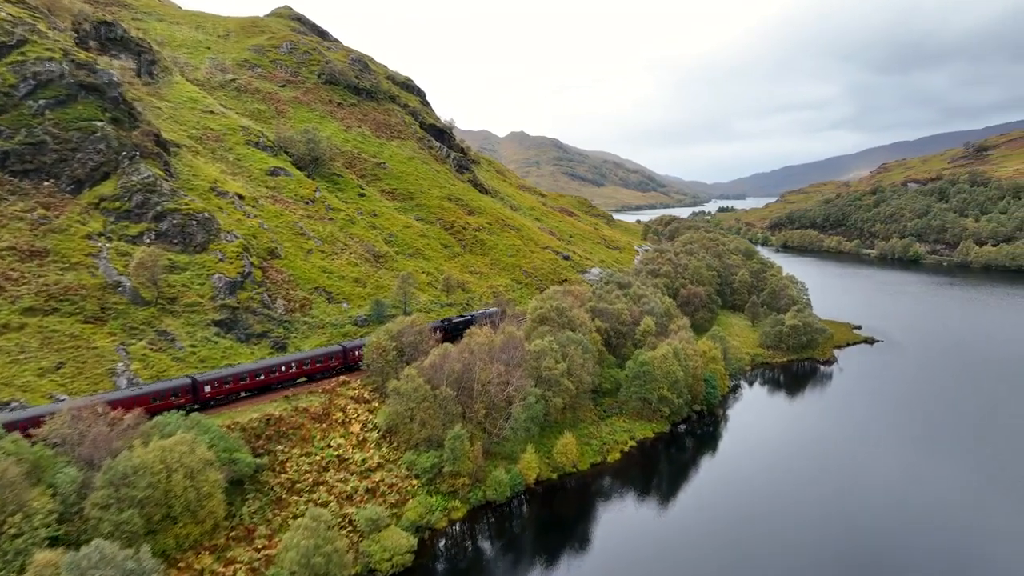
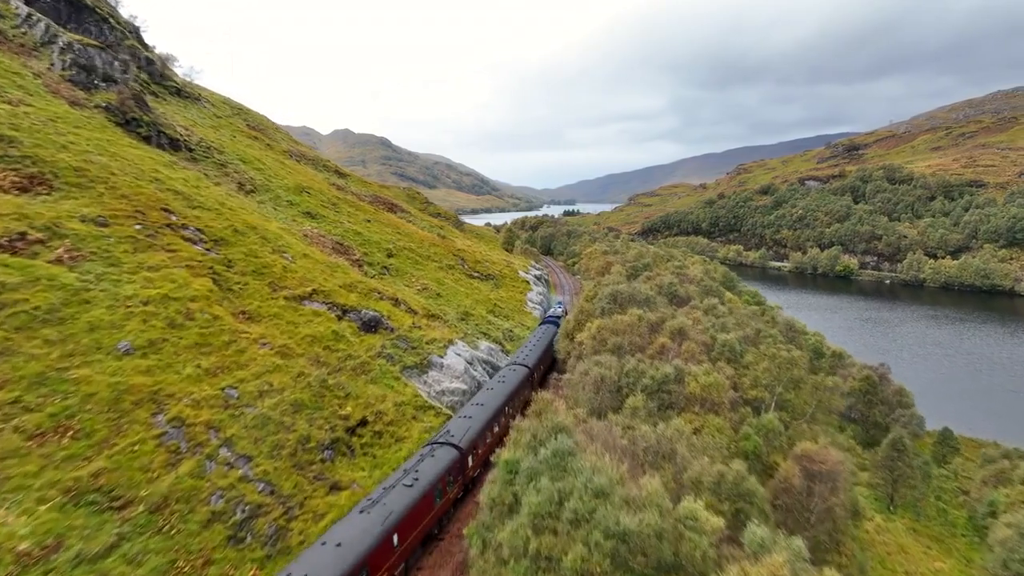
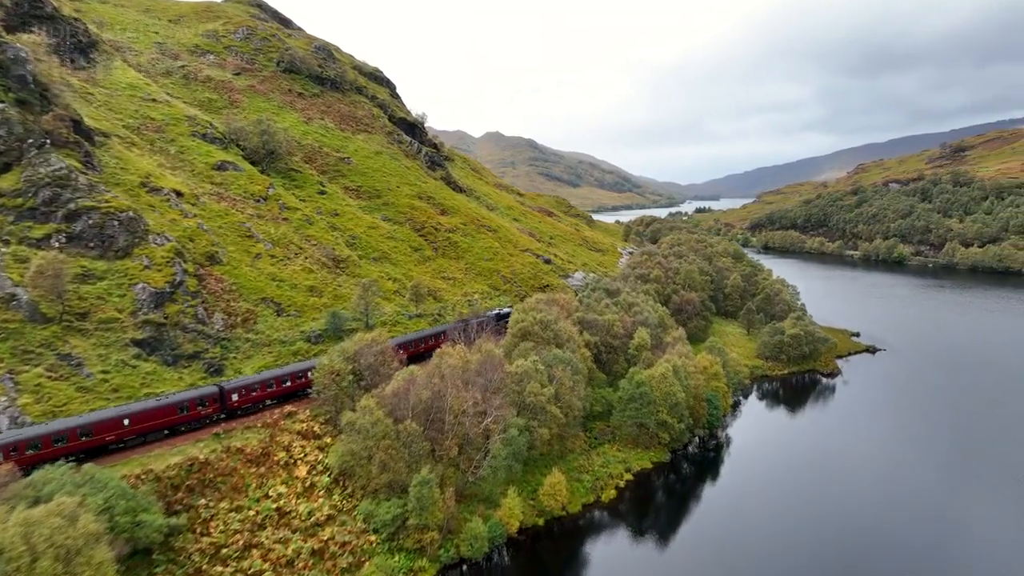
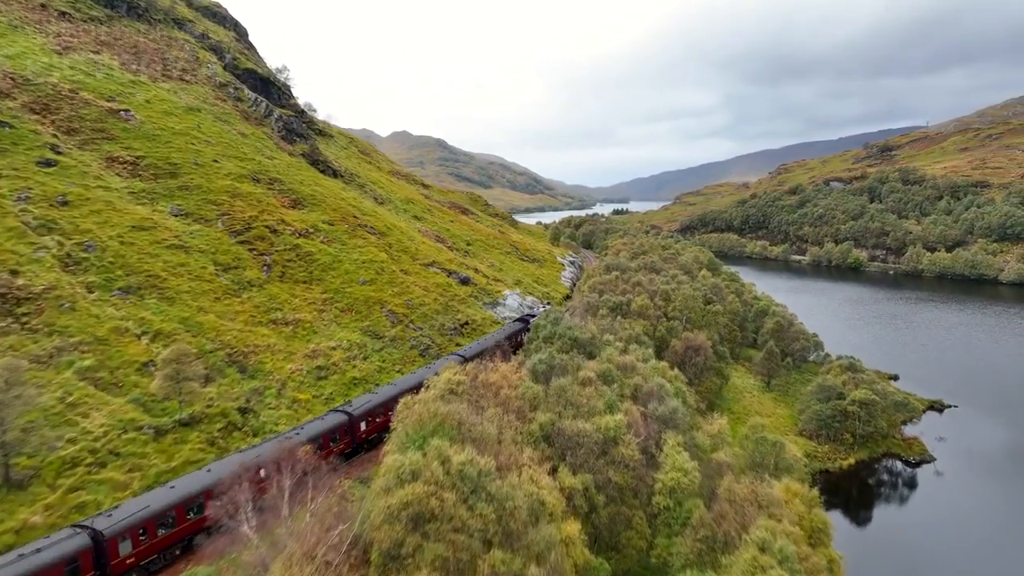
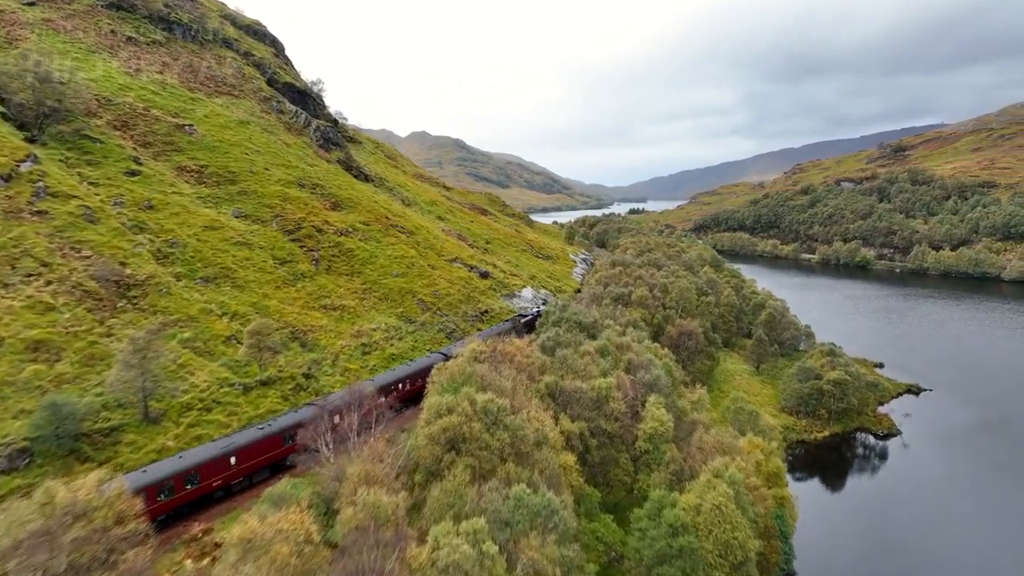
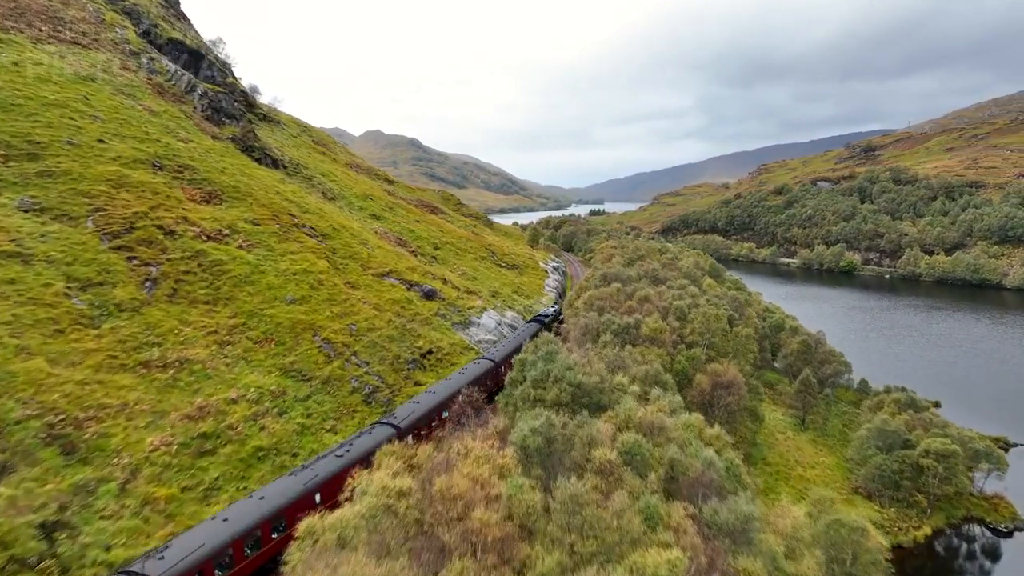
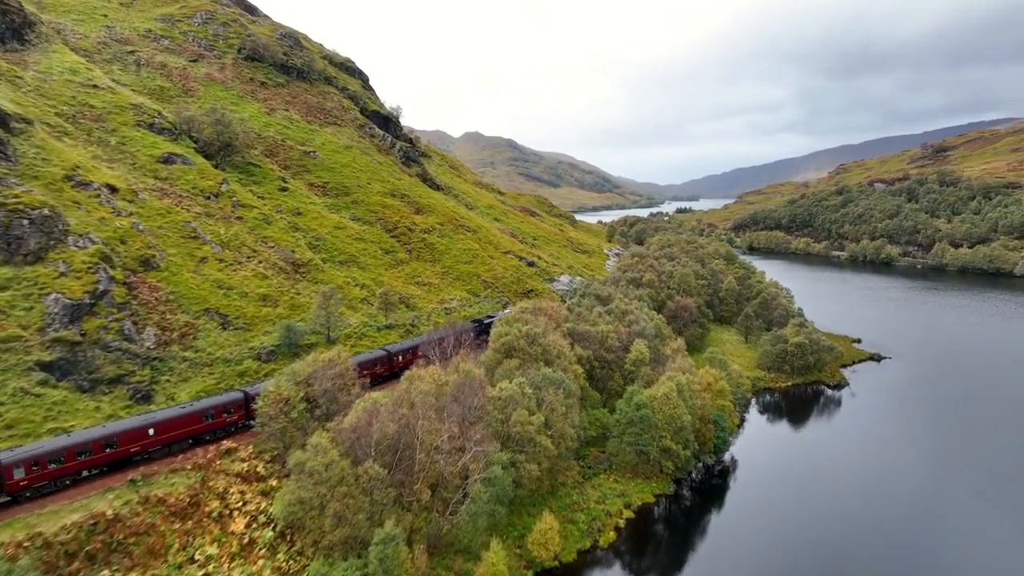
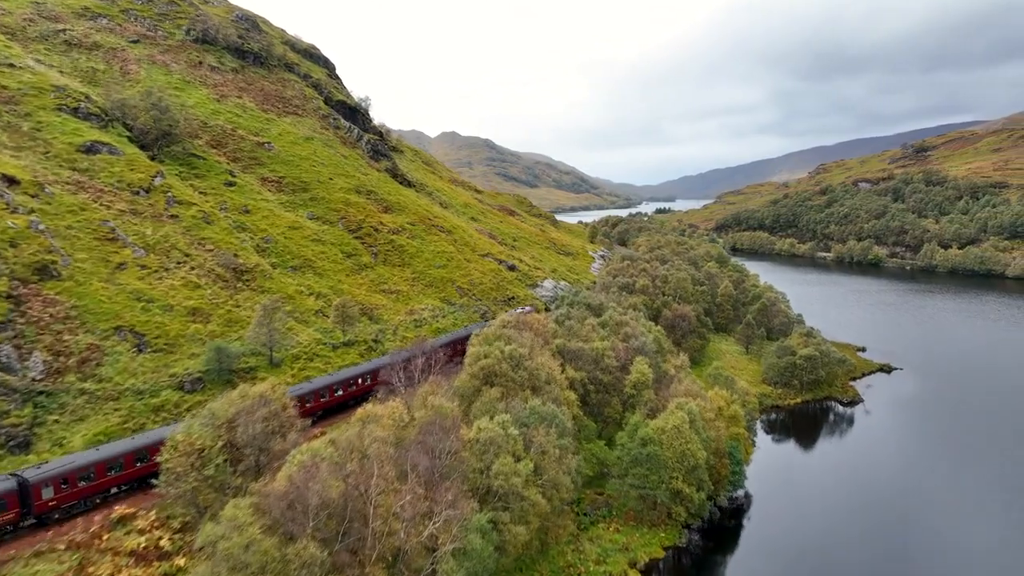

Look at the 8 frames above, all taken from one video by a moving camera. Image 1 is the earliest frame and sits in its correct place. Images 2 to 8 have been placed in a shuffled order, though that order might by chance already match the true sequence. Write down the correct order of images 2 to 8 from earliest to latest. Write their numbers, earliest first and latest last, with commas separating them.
3, 7, 8, 5, 4, 6, 2
